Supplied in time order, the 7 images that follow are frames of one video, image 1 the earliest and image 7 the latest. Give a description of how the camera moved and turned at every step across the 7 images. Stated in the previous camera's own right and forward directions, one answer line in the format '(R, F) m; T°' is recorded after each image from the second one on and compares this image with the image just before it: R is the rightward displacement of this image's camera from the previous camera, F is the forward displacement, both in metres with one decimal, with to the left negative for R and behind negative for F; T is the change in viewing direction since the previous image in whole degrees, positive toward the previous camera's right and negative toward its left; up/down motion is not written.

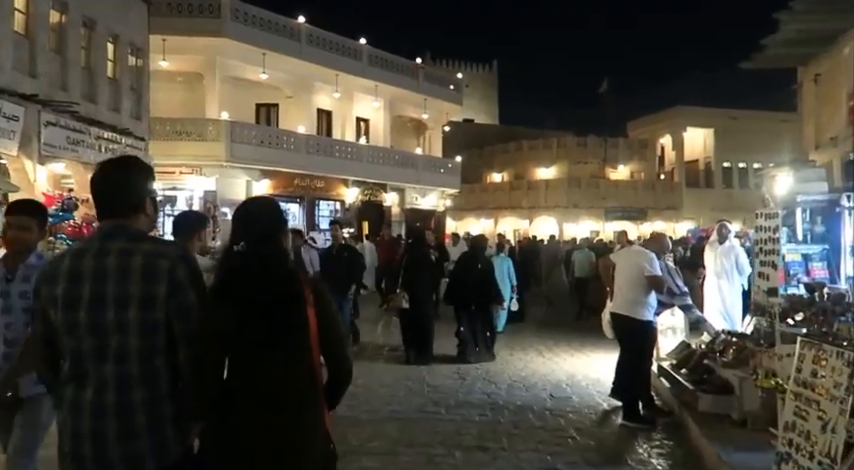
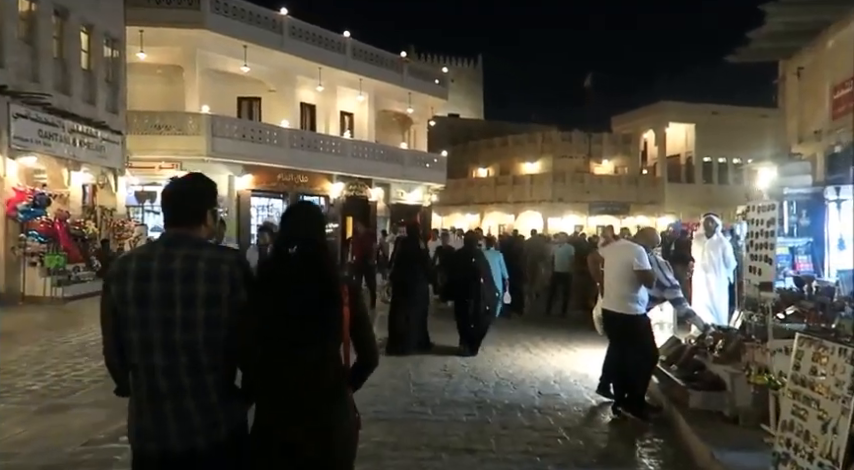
(0.0, +0.2) m; +1°
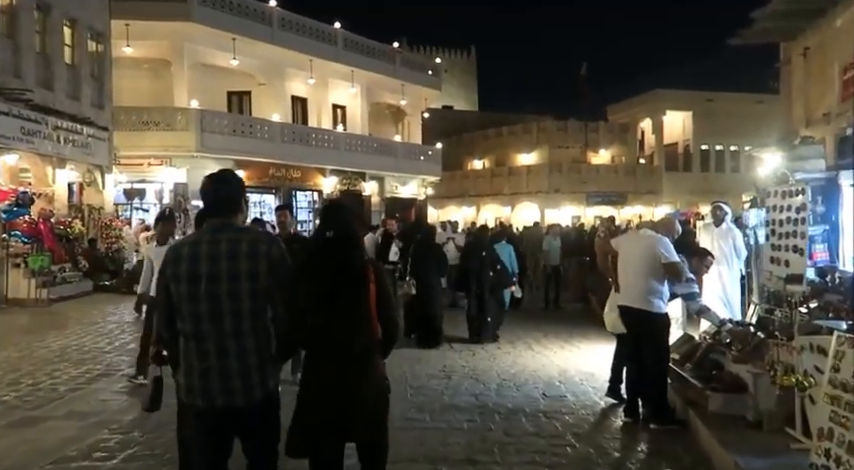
(0.0, +0.5) m; 0°
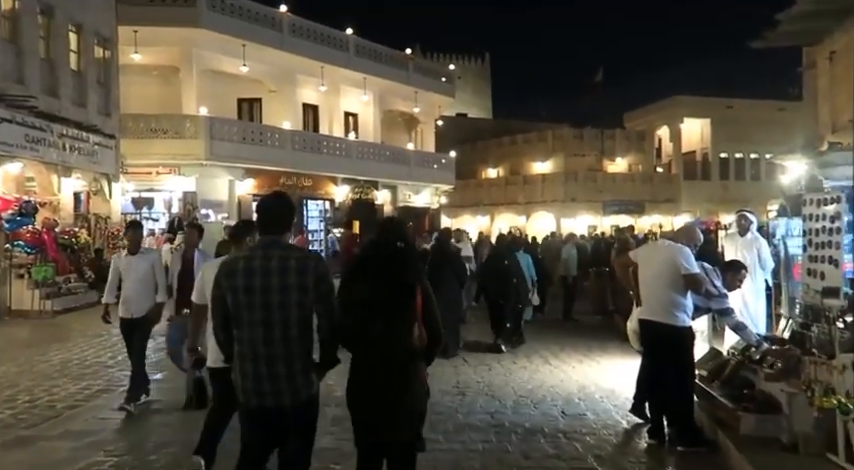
(0.0, +0.5) m; -1°
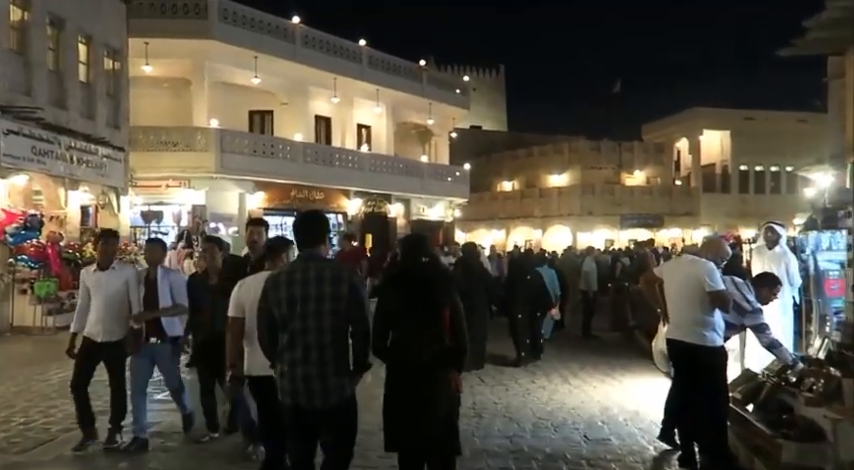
(0.0, +0.5) m; -1°
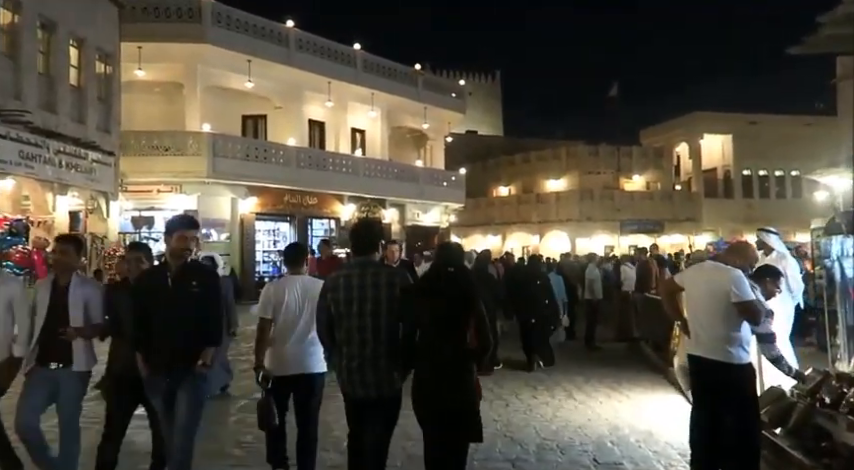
(0.0, +0.3) m; 0°
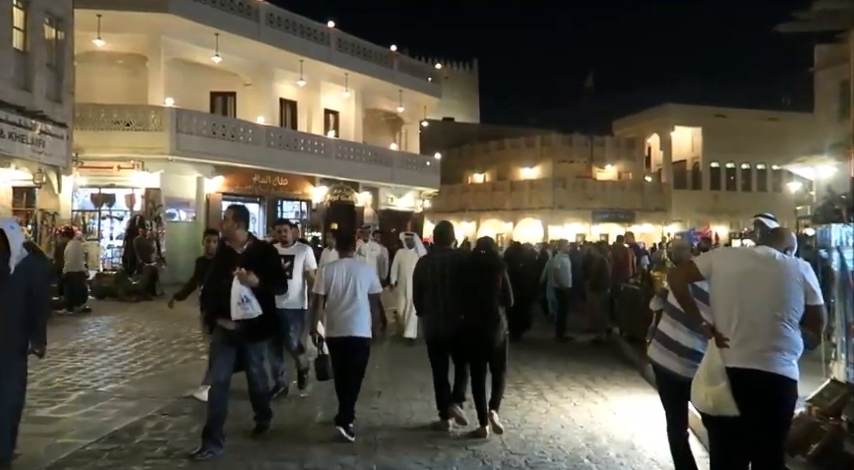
(+0.1, +0.6) m; +2°
